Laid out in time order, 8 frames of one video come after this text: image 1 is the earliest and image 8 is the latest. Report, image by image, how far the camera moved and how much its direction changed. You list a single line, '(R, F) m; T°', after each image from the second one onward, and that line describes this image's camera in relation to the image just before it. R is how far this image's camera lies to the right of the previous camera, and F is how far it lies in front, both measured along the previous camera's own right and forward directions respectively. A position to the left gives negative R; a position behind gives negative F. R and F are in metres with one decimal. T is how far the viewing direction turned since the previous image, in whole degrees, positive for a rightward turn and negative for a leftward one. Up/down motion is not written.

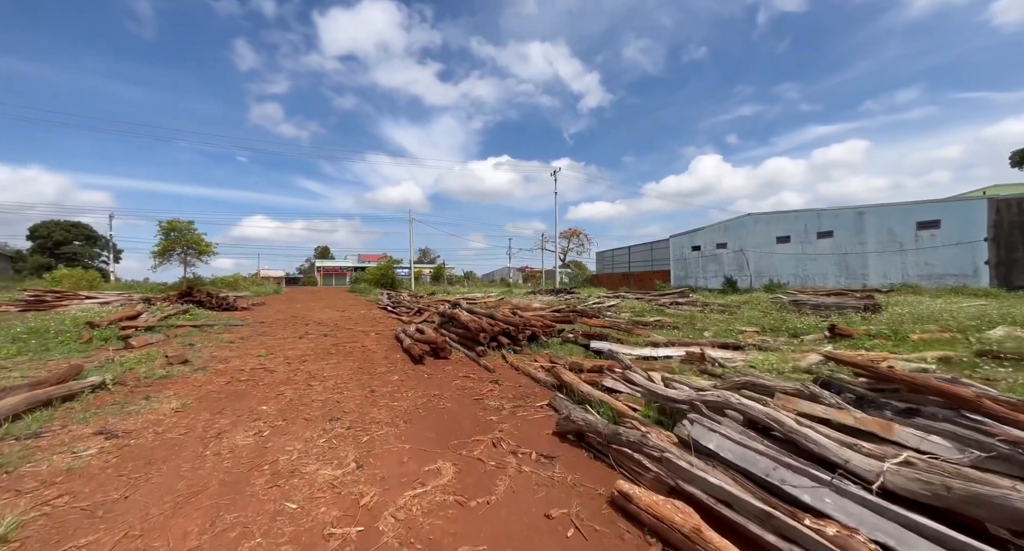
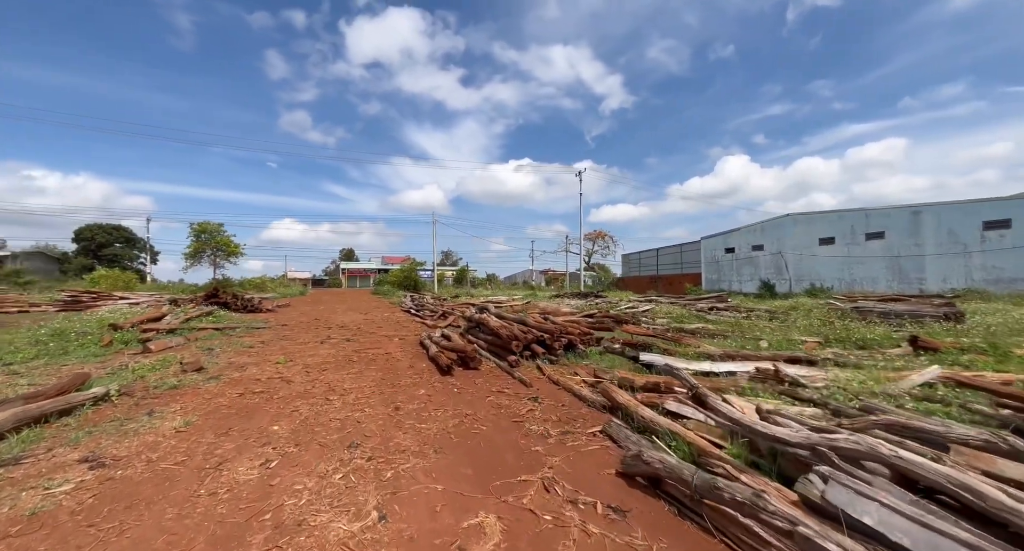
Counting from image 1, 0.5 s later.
(-0.2, +0.6) m; -3°
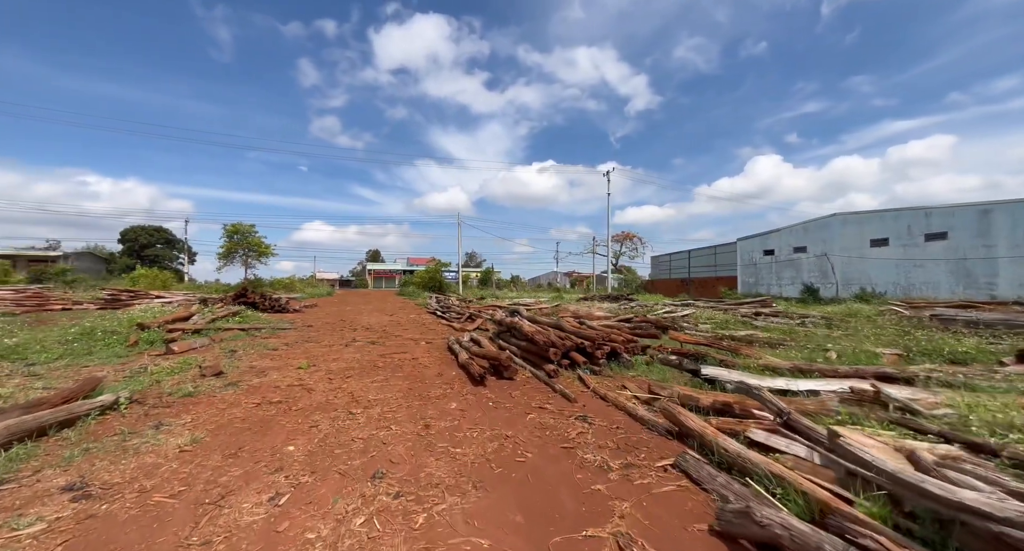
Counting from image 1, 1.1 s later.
(-0.2, +0.5) m; -3°
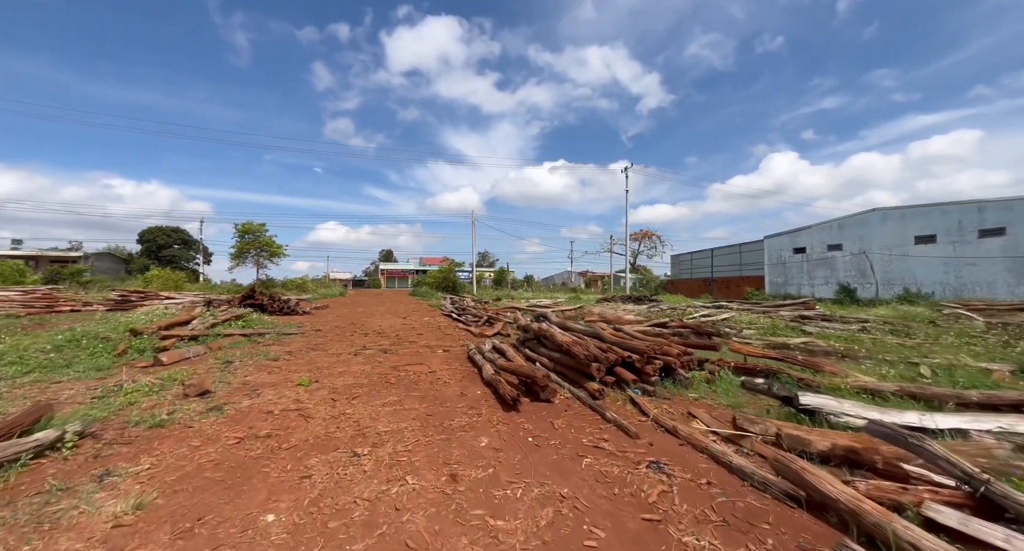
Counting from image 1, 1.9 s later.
(-0.3, +0.9) m; -2°
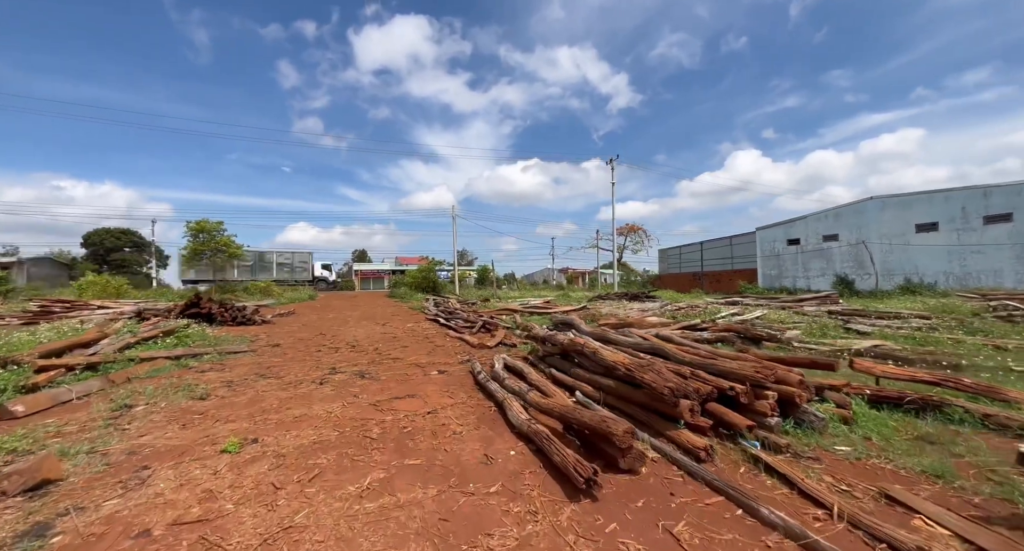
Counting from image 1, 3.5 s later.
(-0.5, +1.7) m; +3°
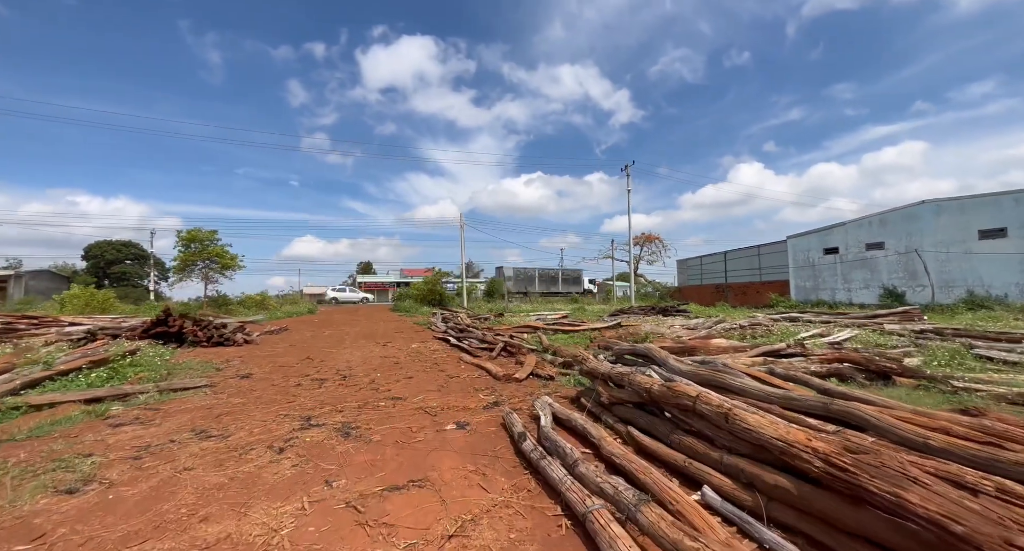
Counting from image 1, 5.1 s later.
(-0.5, +1.8) m; -1°
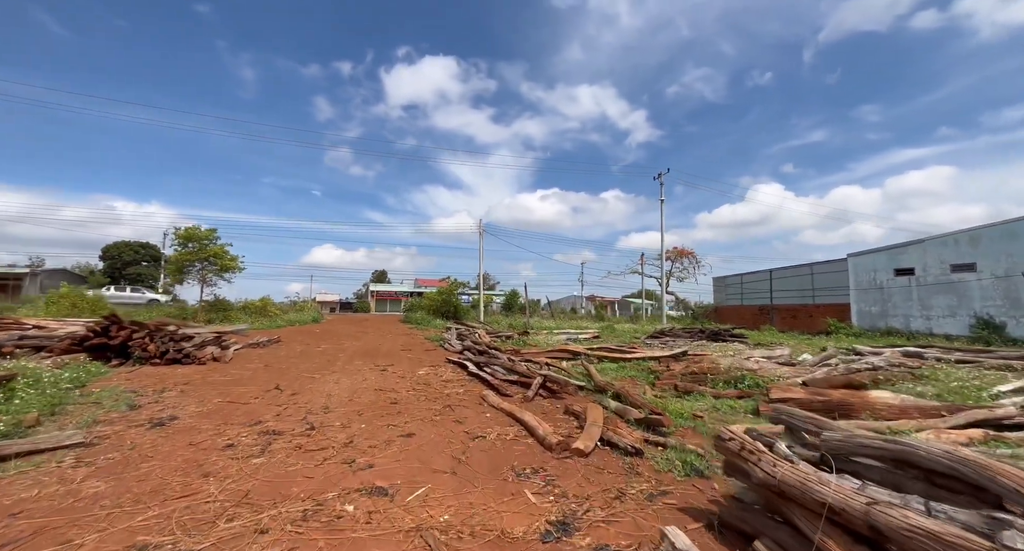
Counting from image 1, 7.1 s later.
(-0.5, +2.4) m; -2°
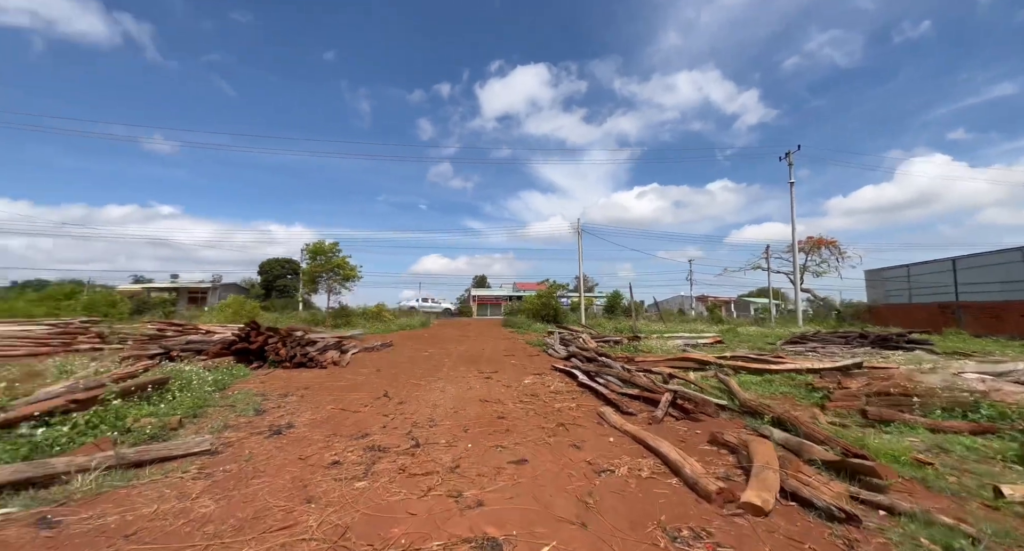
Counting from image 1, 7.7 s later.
(-0.3, +0.8) m; -14°
